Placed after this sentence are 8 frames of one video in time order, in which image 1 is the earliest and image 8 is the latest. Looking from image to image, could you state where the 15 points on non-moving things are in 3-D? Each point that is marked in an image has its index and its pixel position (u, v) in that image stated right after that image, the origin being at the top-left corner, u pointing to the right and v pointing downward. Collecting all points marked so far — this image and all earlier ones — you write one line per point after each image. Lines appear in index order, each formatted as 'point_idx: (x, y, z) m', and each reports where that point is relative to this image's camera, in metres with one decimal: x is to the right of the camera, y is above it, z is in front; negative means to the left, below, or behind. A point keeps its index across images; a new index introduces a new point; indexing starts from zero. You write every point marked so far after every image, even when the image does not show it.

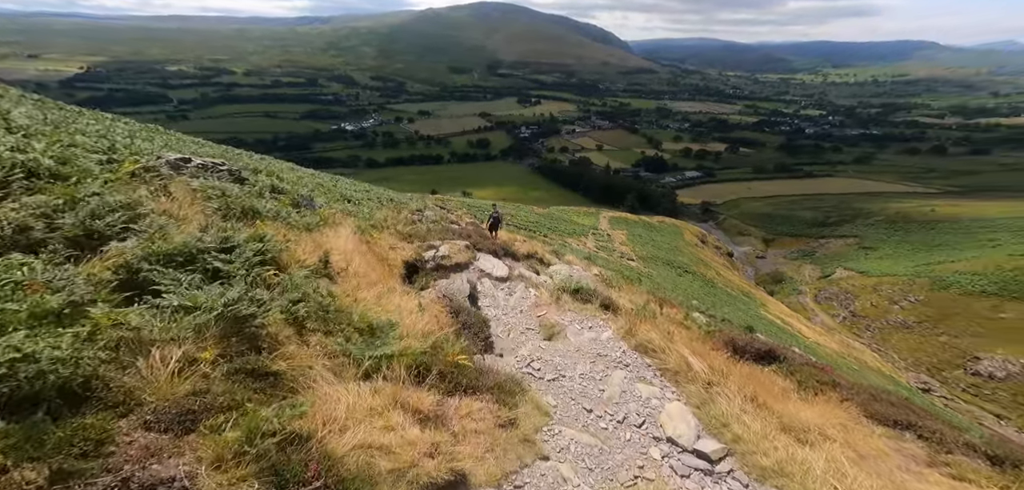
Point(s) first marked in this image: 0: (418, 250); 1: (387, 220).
0: (-4.0, -0.3, +17.7) m
1: (-6.5, +0.9, +20.9) m
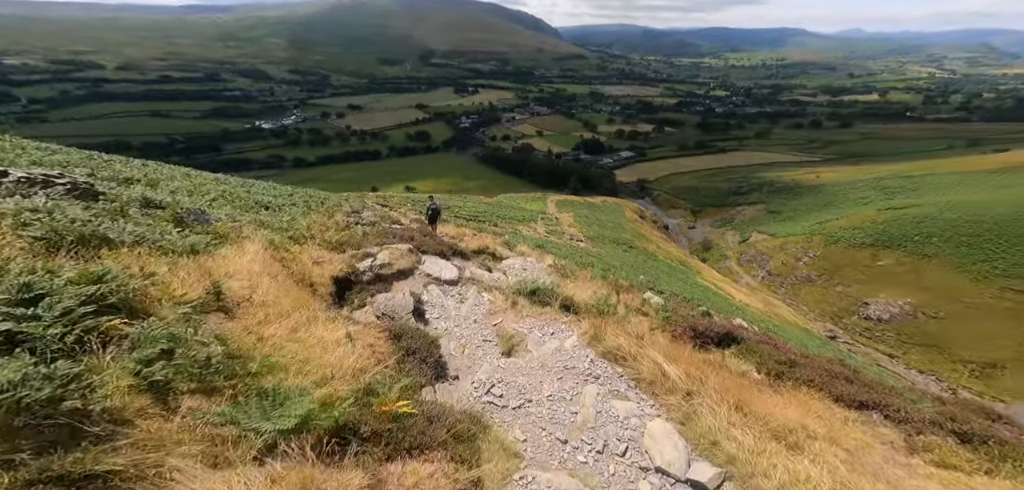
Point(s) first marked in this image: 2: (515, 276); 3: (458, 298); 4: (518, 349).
0: (-6.0, -0.6, +15.8) m
1: (-9.0, +0.5, +18.7) m
2: (+0.2, -1.6, +19.1) m
3: (-1.6, -1.7, +12.6) m
4: (+0.1, -2.3, +9.3) m
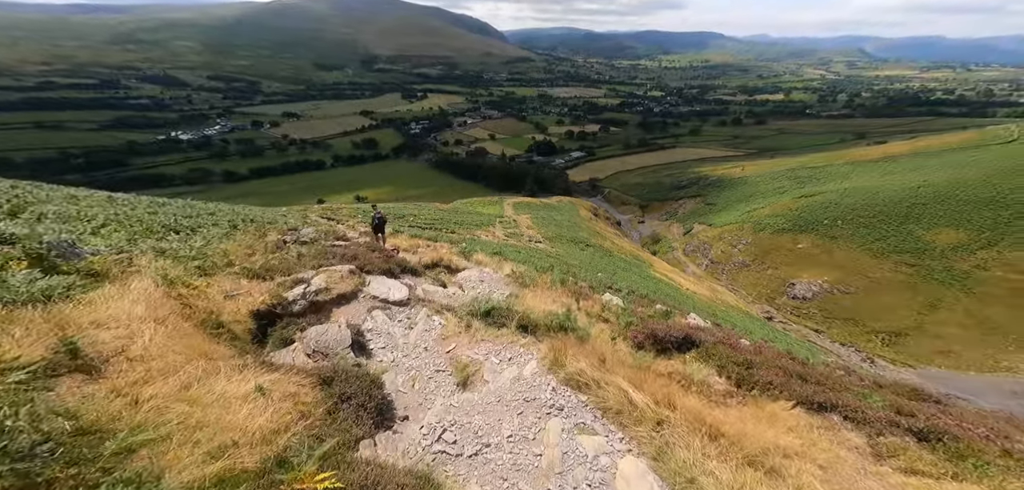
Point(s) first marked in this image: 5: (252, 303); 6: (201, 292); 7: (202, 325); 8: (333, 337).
0: (-7.6, -1.4, +14.2) m
1: (-11.0, -0.5, +16.8) m
2: (-1.8, -2.1, +18.3) m
3: (-2.9, -2.2, +11.5) m
4: (-0.8, -2.7, +8.5) m
5: (-7.4, -1.7, +12.2) m
6: (-8.9, -1.3, +12.2) m
7: (-7.0, -1.8, +9.7) m
8: (-4.1, -2.1, +9.8) m
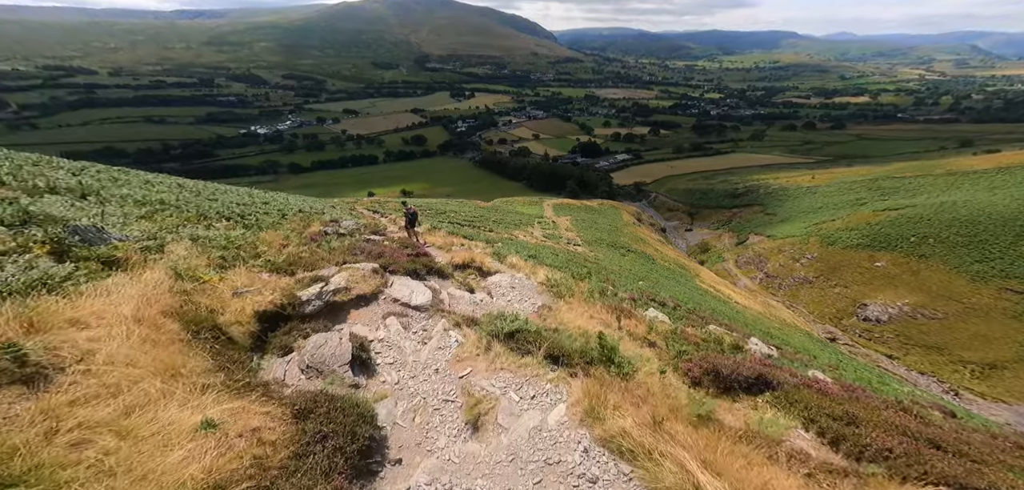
0: (-6.6, -1.2, +13.3) m
1: (-9.6, -0.2, +16.1) m
2: (-0.4, -2.2, +16.7) m
3: (-2.2, -2.3, +10.1) m
4: (-0.4, -2.8, +6.8) m
5: (-6.6, -1.5, +11.2) m
6: (-8.0, -1.1, +11.3) m
7: (-6.5, -1.6, +8.7) m
8: (-3.6, -2.1, +8.5) m
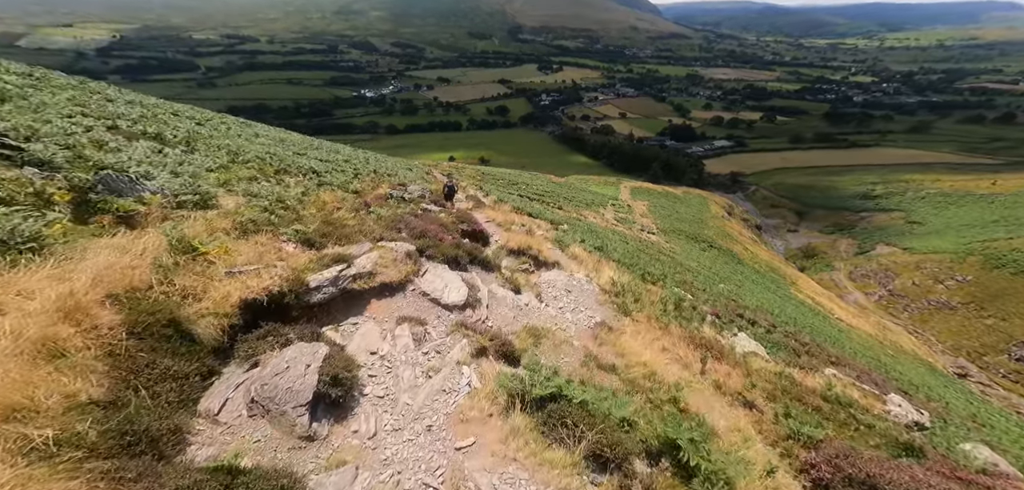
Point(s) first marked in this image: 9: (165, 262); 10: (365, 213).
0: (-5.3, -0.5, +11.4) m
1: (-7.6, +1.0, +14.6) m
2: (+1.3, -2.0, +13.8) m
3: (-1.6, -2.2, +7.6) m
4: (-0.5, -3.1, +4.1) m
5: (-5.6, -0.9, +9.4) m
6: (-7.0, -0.4, +9.7) m
7: (-5.9, -1.1, +6.9) m
8: (-3.2, -2.0, +6.2) m
9: (-7.3, -0.3, +9.0) m
10: (-6.6, +1.5, +19.2) m
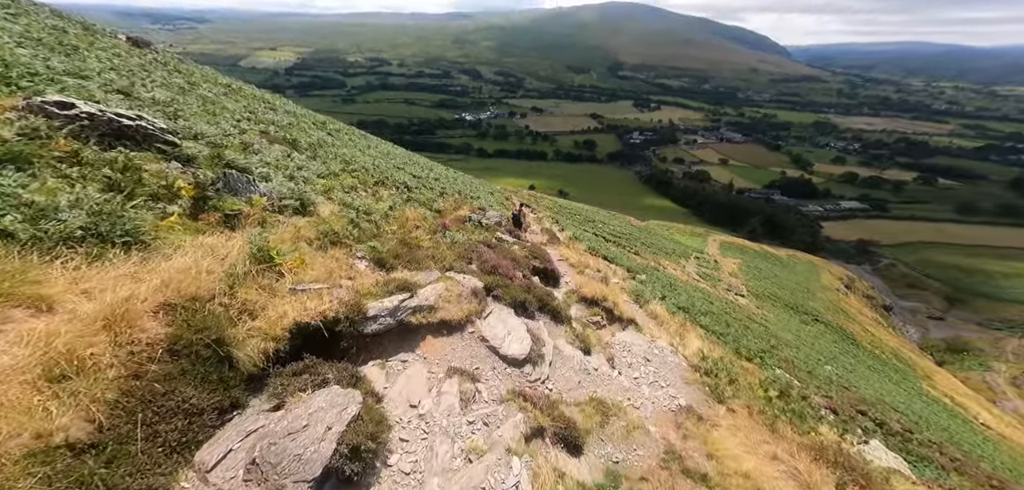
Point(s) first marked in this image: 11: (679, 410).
0: (-3.4, -1.1, +10.8) m
1: (-5.0, +0.4, +14.5) m
2: (+3.2, -3.7, +11.9) m
3: (-0.8, -3.0, +6.3) m
4: (-0.4, -3.8, +2.7) m
5: (-4.2, -1.3, +8.9) m
6: (-5.3, -0.6, +9.5) m
7: (-4.9, -1.3, +6.5) m
8: (-2.5, -2.5, +5.3) m
9: (-5.8, -0.5, +8.9) m
10: (-3.1, +0.4, +18.9) m
11: (+4.3, -4.3, +11.2) m
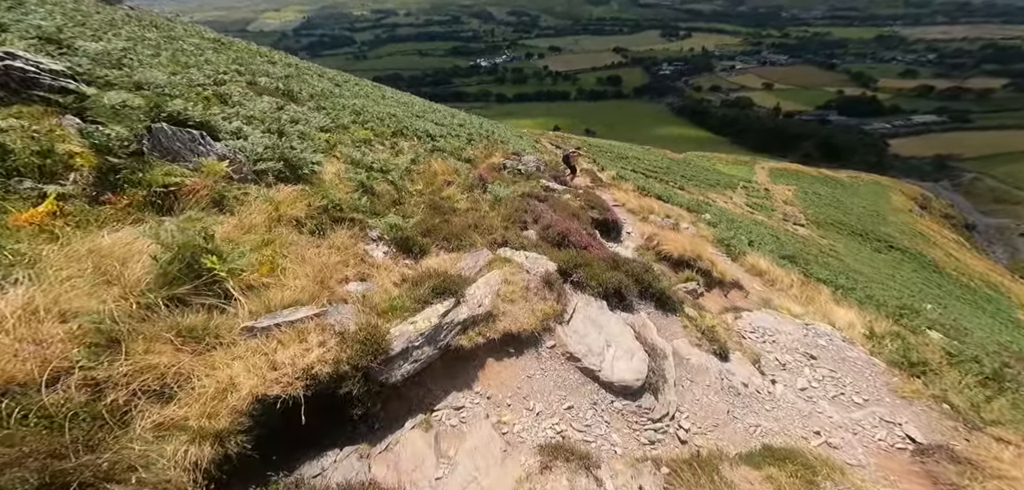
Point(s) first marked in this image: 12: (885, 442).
0: (-1.7, -0.8, +6.7) m
1: (-3.1, +1.0, +10.3) m
2: (+5.1, -2.7, +7.6) m
3: (+0.8, -3.0, +2.3) m
4: (+1.0, -4.2, -1.3) m
5: (-2.6, -1.3, +4.9) m
6: (-3.7, -0.6, +5.5) m
7: (-3.5, -1.6, +2.6) m
8: (-1.0, -2.7, +1.4) m
9: (-4.2, -0.6, +4.9) m
10: (-1.0, +1.7, +14.5) m
11: (+6.3, -3.3, +6.9) m
12: (+6.1, -3.3, +7.1) m
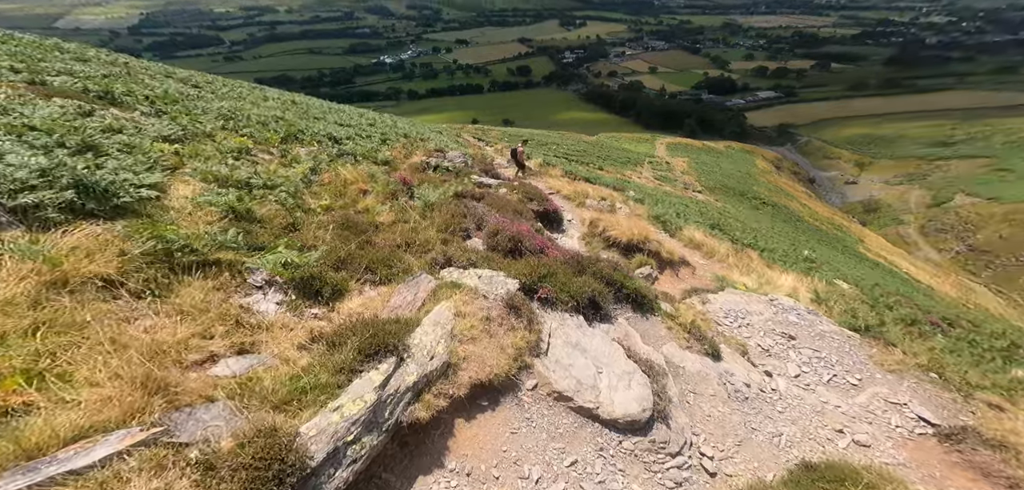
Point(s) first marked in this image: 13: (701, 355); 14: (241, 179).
0: (-2.0, -1.3, +4.8) m
1: (-4.2, +0.3, +8.1) m
2: (+4.8, -2.3, +6.8) m
3: (+1.4, -3.2, +0.9) m
4: (+2.4, -4.3, -2.6) m
5: (-2.5, -1.9, +2.9) m
6: (-3.8, -1.4, +3.2) m
7: (-3.0, -2.4, +0.4) m
8: (-0.3, -3.2, -0.3) m
9: (-4.2, -1.5, +2.6) m
10: (-2.9, +1.3, +12.5) m
11: (+6.1, -2.8, +6.3) m
12: (+5.9, -2.7, +6.4) m
13: (+3.3, -1.8, +7.1) m
14: (-6.6, +1.6, +11.1) m
